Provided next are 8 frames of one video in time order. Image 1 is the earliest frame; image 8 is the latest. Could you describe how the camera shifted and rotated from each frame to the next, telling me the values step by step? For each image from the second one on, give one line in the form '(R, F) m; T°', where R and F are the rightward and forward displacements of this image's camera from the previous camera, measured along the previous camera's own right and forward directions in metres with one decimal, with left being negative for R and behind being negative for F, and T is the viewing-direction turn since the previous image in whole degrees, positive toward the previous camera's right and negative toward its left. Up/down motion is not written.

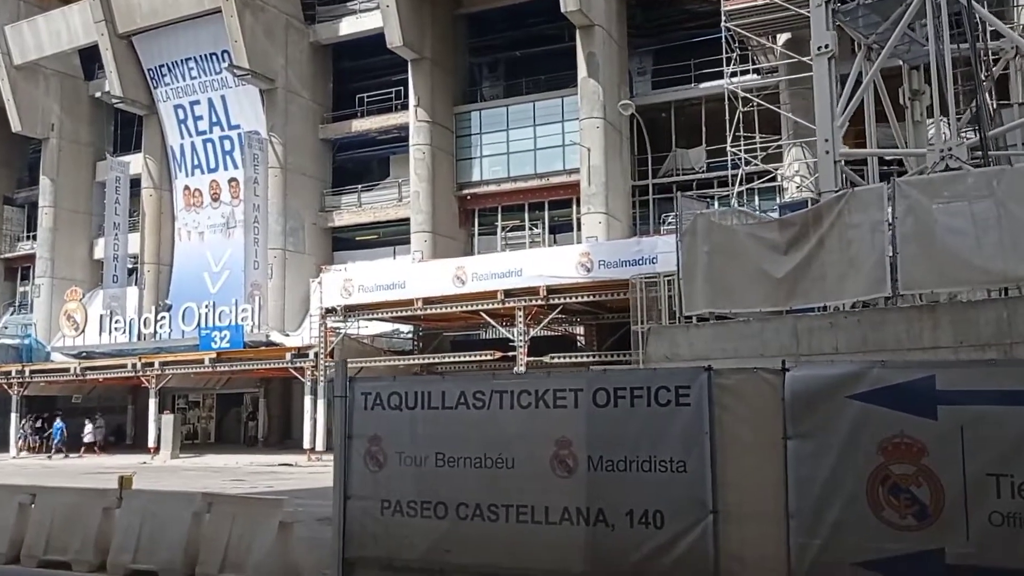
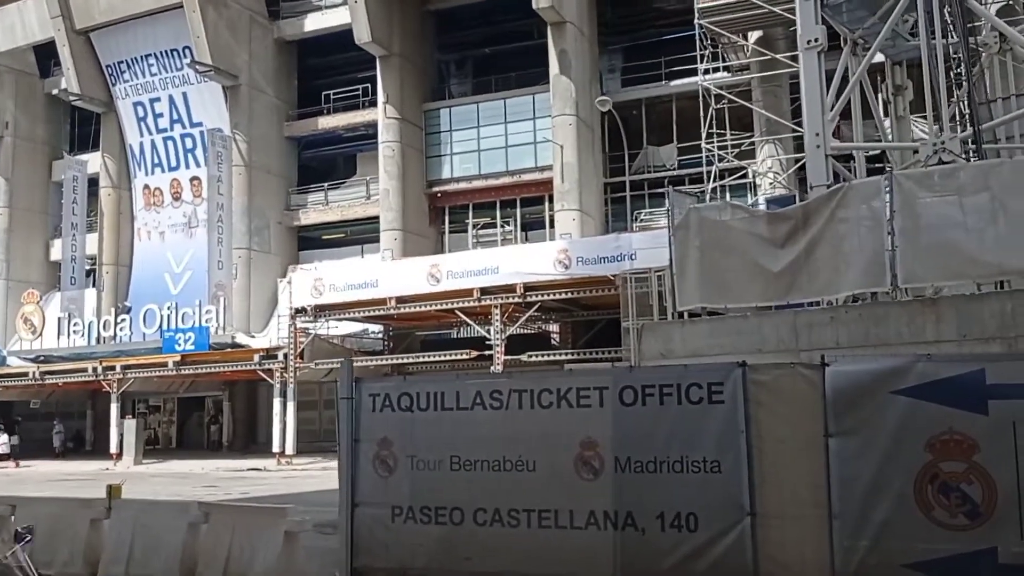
(-0.4, +0.3) m; +2°
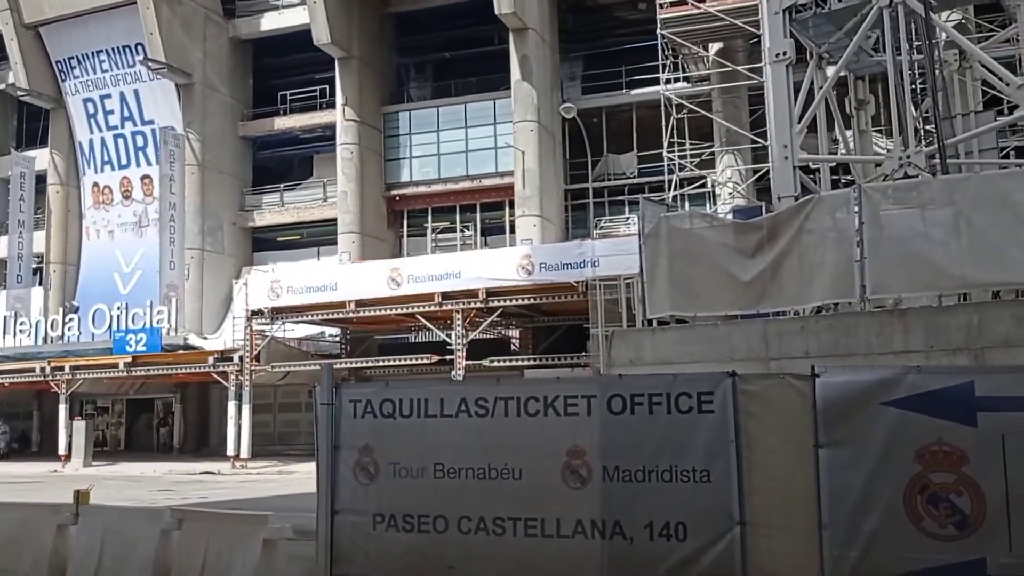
(-0.3, +0.1) m; +3°
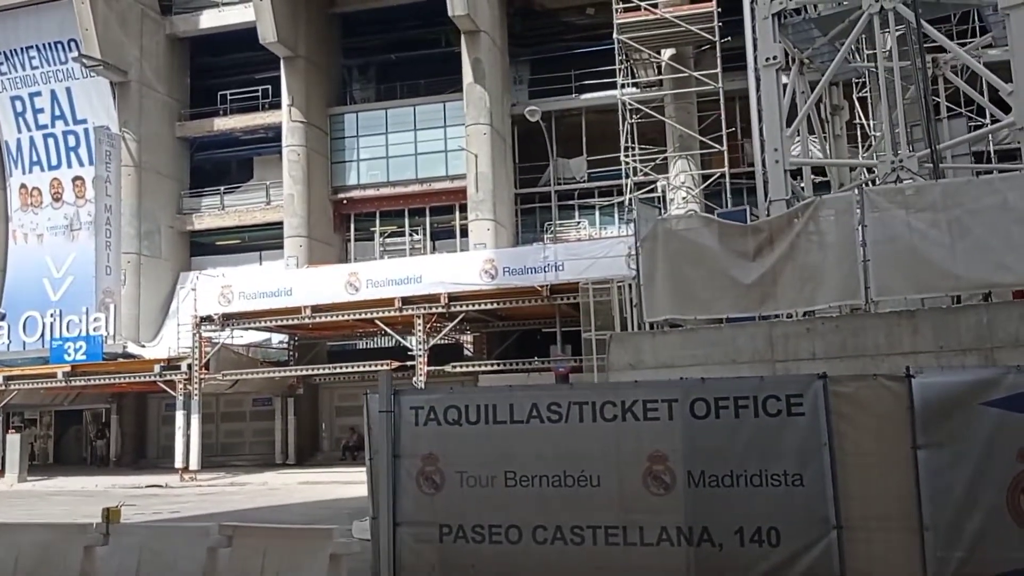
(-1.1, +0.3) m; +5°
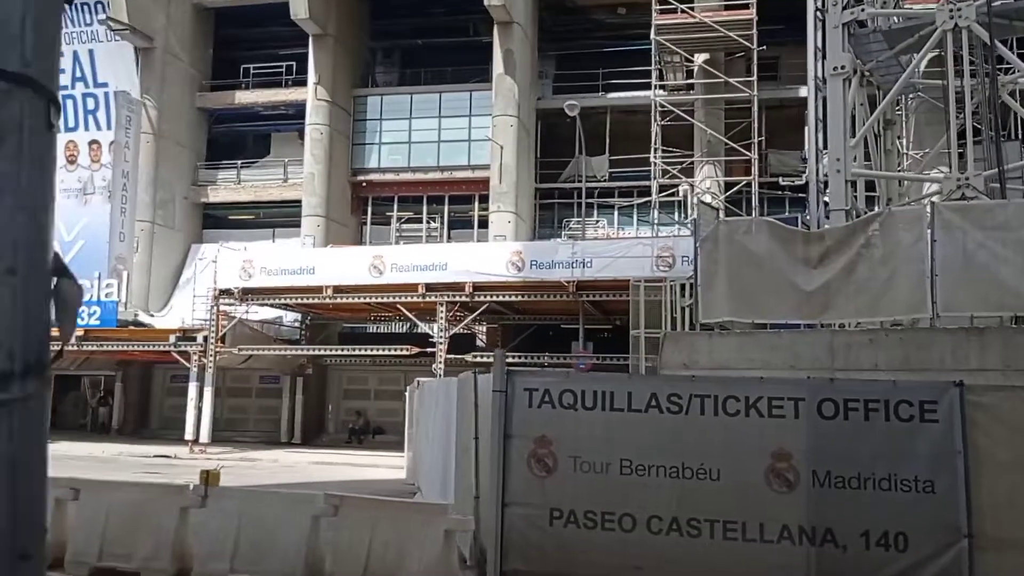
(-1.0, +0.1) m; +1°
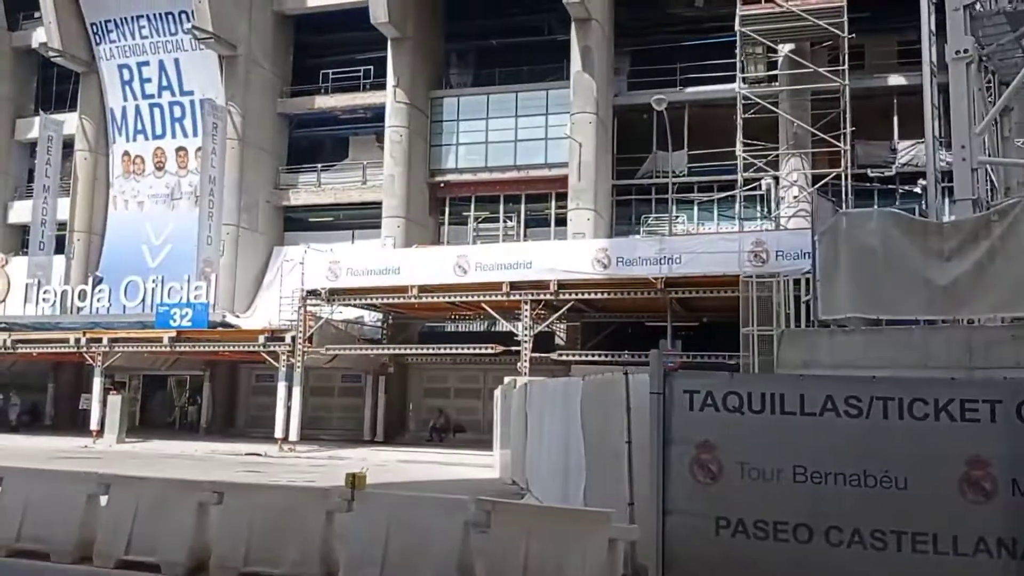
(-0.7, +0.3) m; -4°
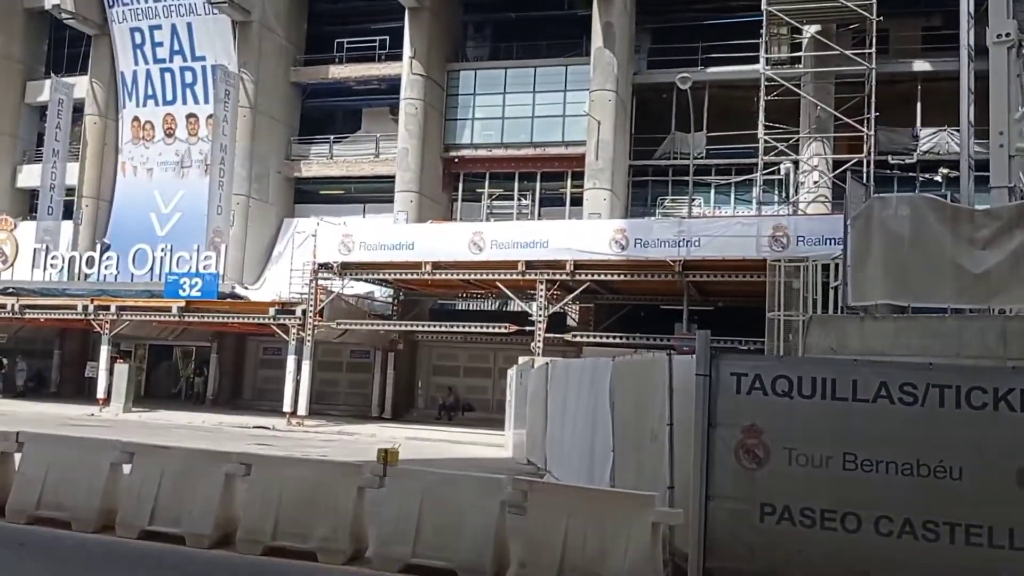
(-0.3, +0.2) m; 0°
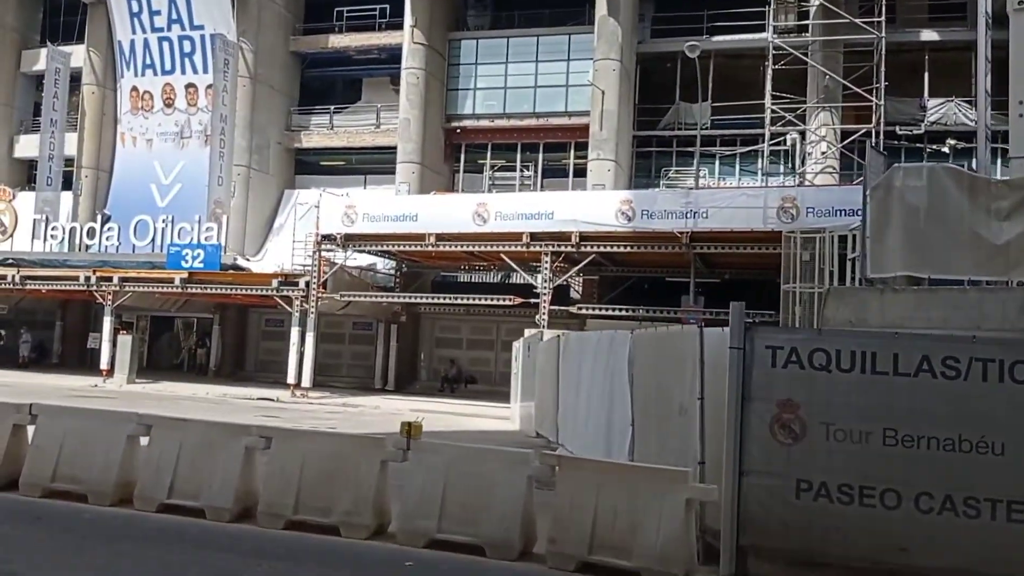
(-0.2, +0.2) m; 0°
